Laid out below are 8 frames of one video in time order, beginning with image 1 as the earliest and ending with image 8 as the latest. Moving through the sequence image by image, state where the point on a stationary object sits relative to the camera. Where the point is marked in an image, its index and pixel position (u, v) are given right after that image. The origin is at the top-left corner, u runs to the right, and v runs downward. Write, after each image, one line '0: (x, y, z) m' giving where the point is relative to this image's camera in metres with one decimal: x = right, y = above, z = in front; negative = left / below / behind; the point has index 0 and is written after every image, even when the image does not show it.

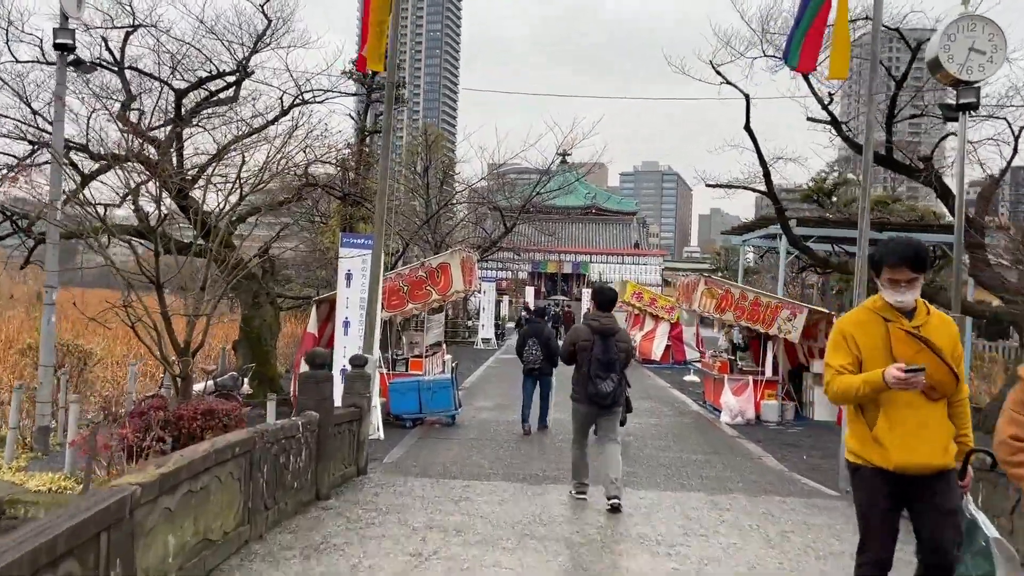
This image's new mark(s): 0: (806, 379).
0: (+4.7, -1.5, +13.2) m
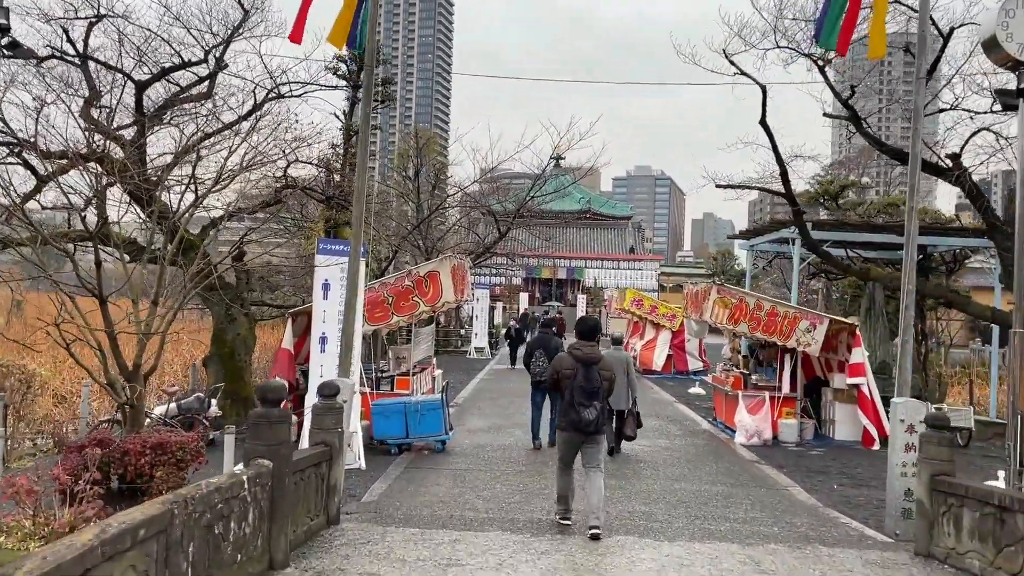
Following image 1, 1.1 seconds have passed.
0: (+4.6, -1.6, +12.2) m
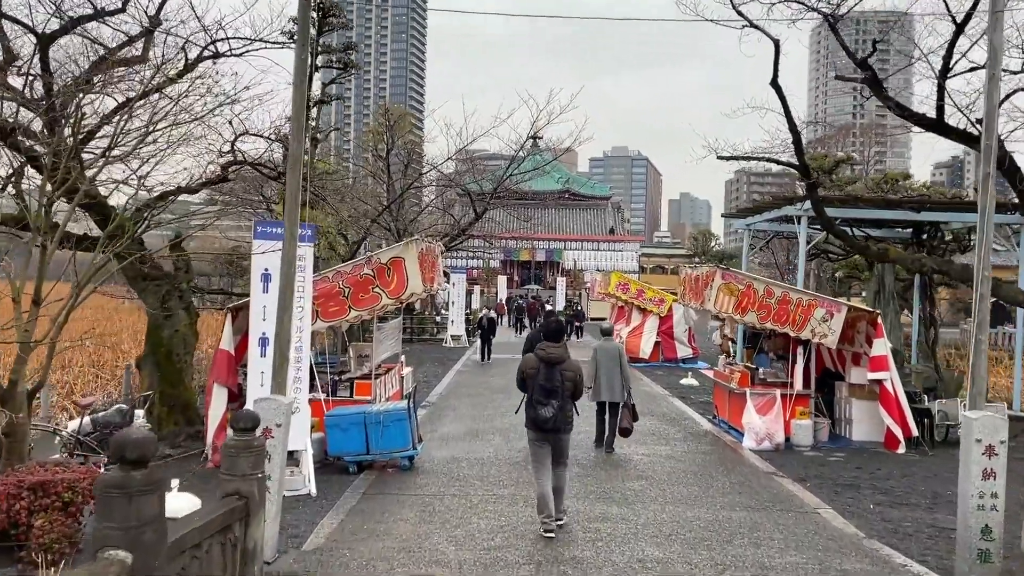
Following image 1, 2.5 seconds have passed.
0: (+4.3, -1.4, +10.9) m
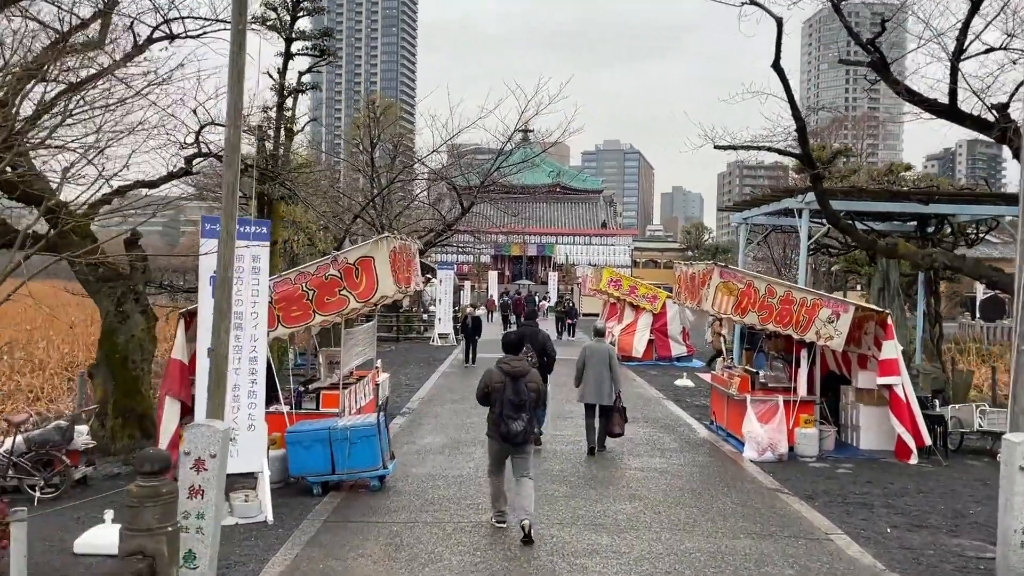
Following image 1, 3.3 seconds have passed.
0: (+4.1, -1.3, +10.2) m
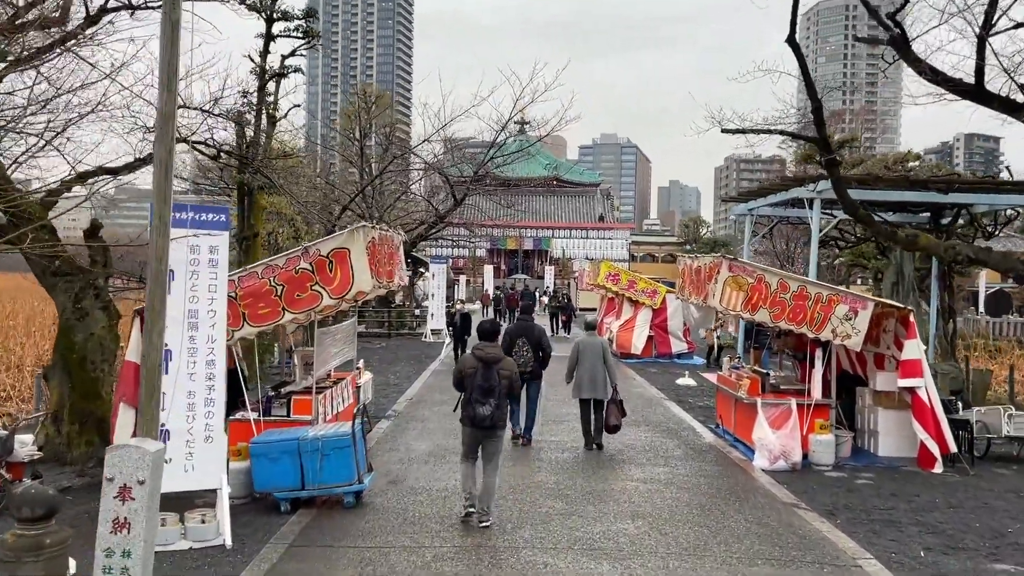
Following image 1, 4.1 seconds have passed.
0: (+4.0, -1.3, +9.5) m
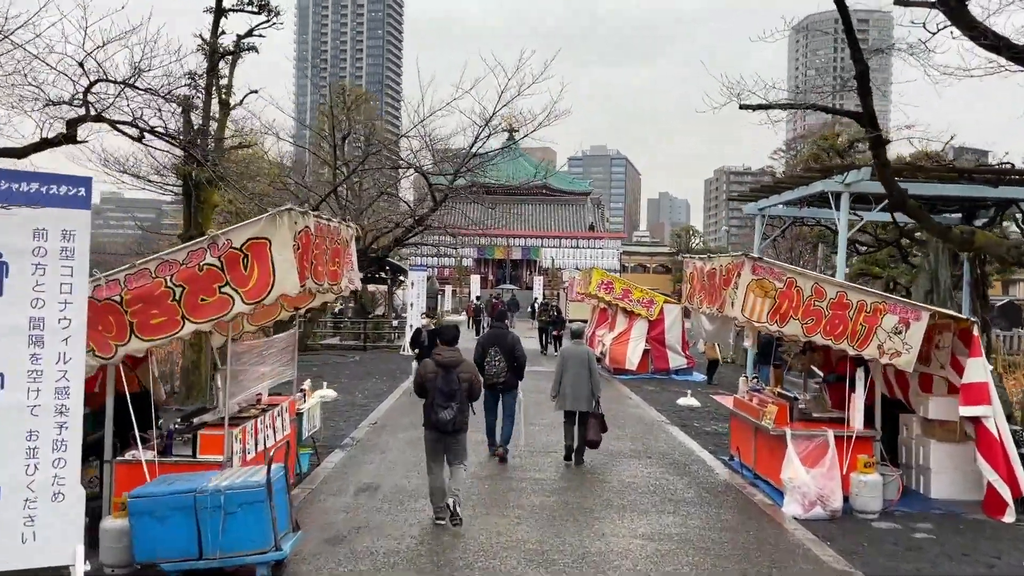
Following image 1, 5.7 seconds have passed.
0: (+3.8, -1.3, +7.9) m
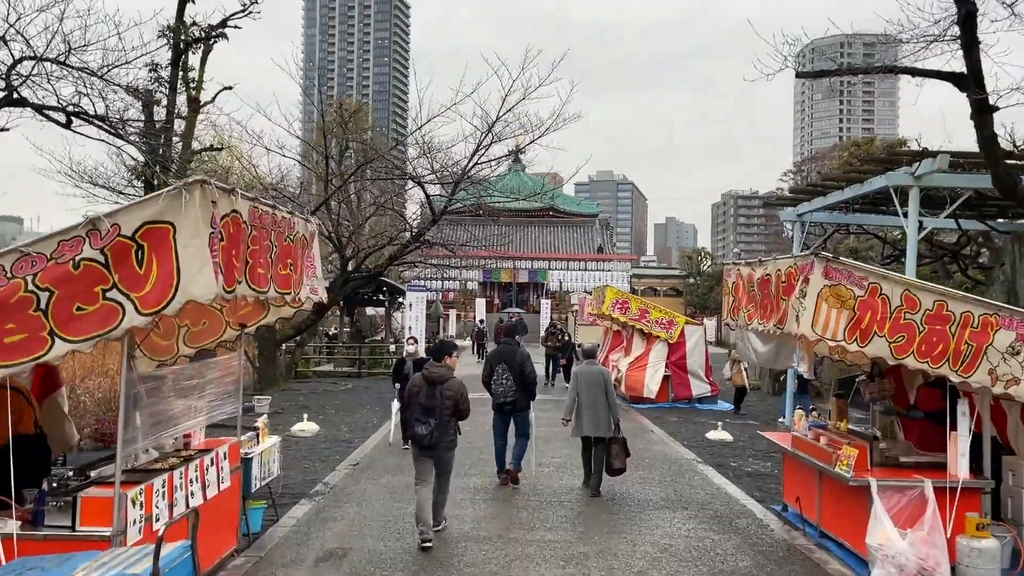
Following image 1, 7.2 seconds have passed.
0: (+3.8, -1.4, +6.3) m
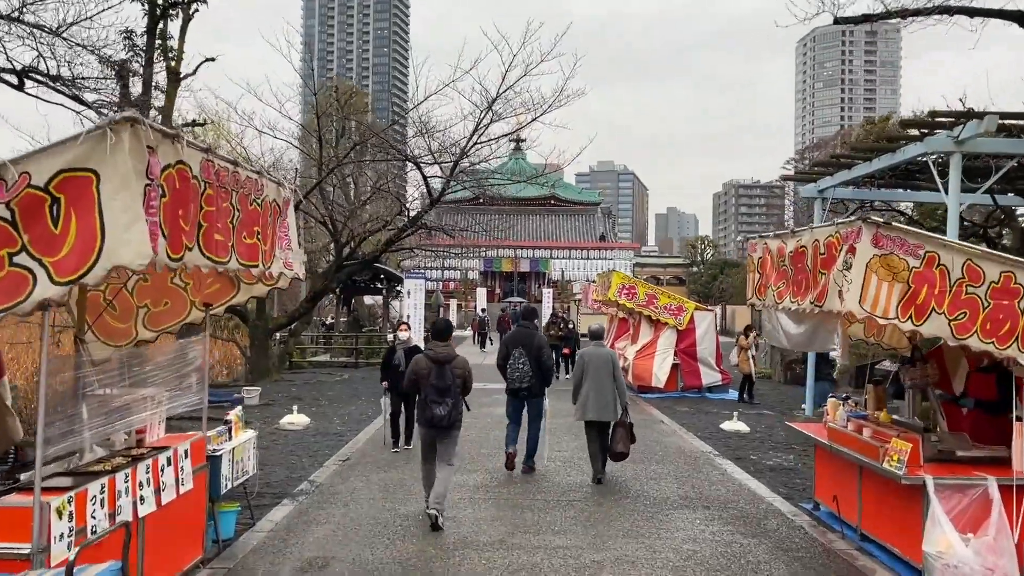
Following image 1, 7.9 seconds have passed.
0: (+3.9, -1.2, +5.5) m
